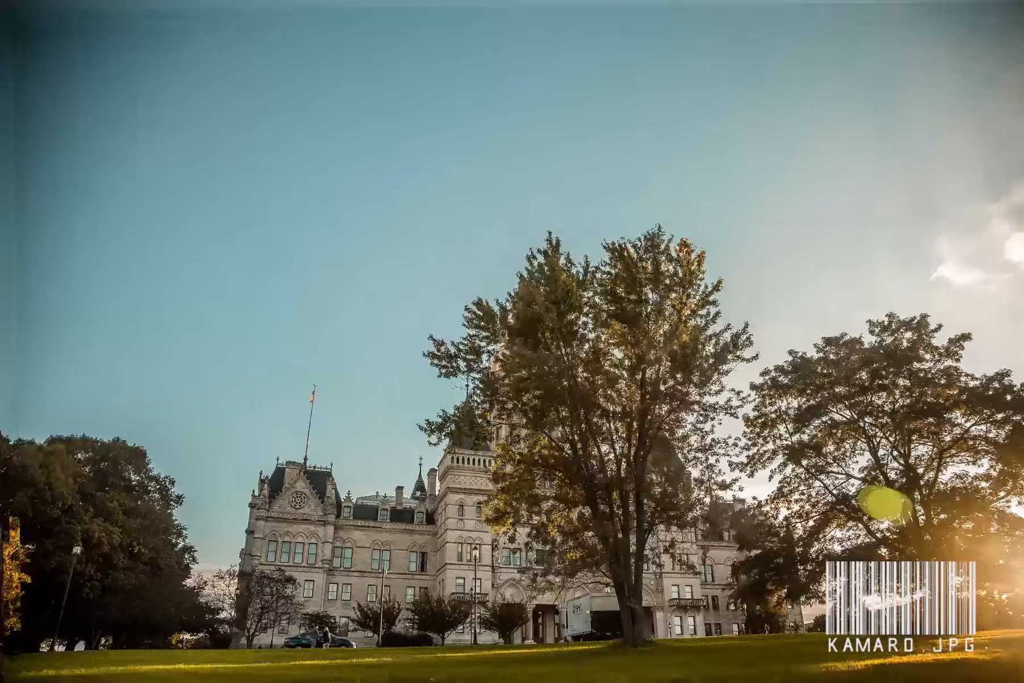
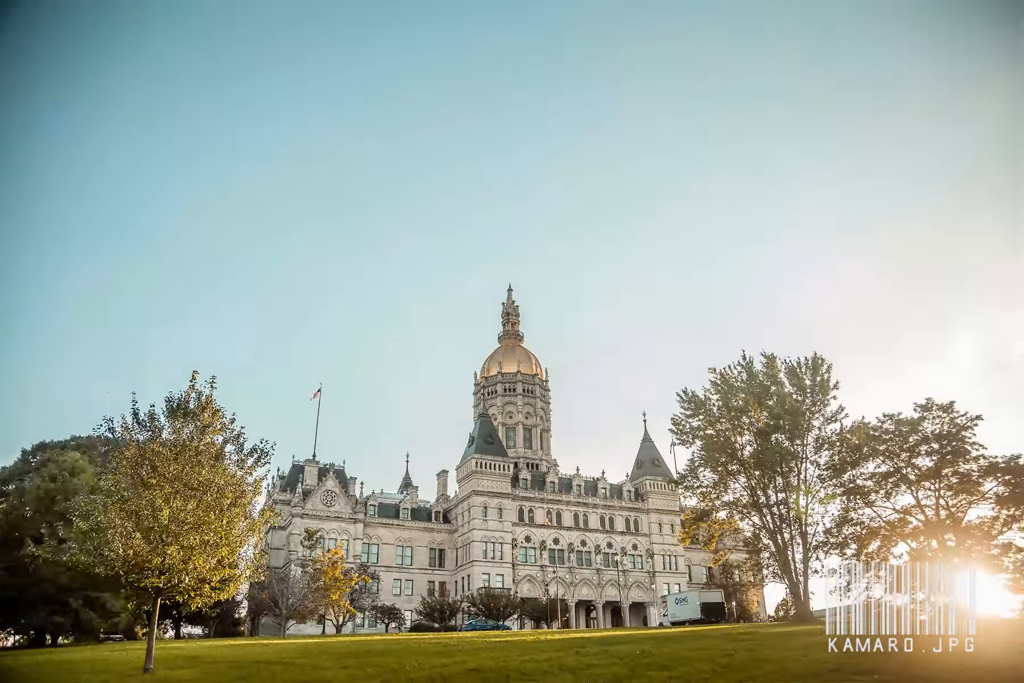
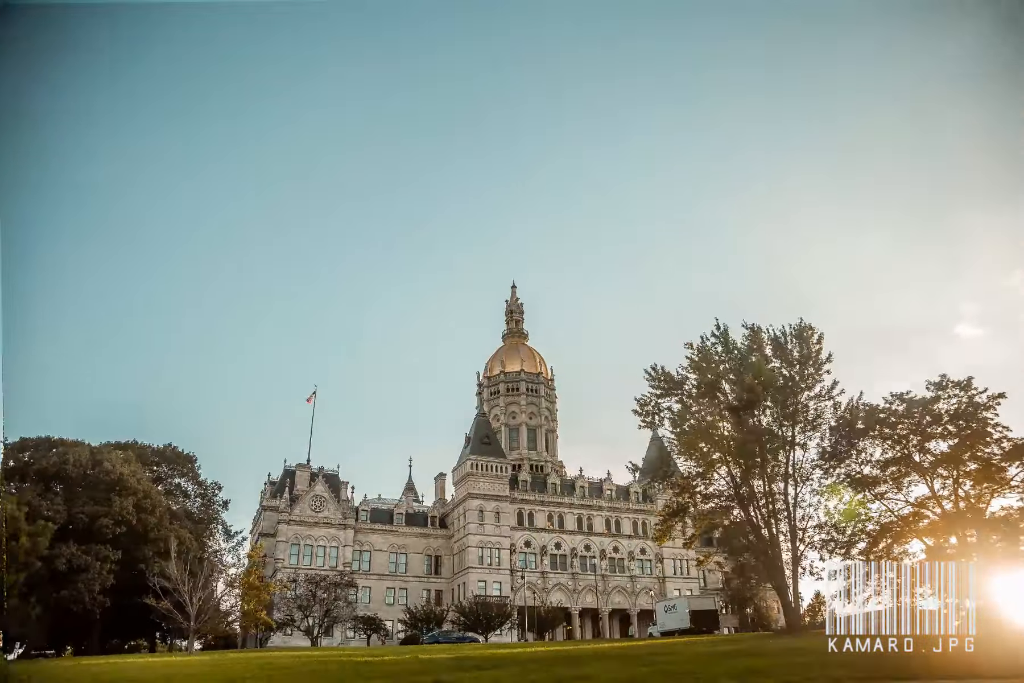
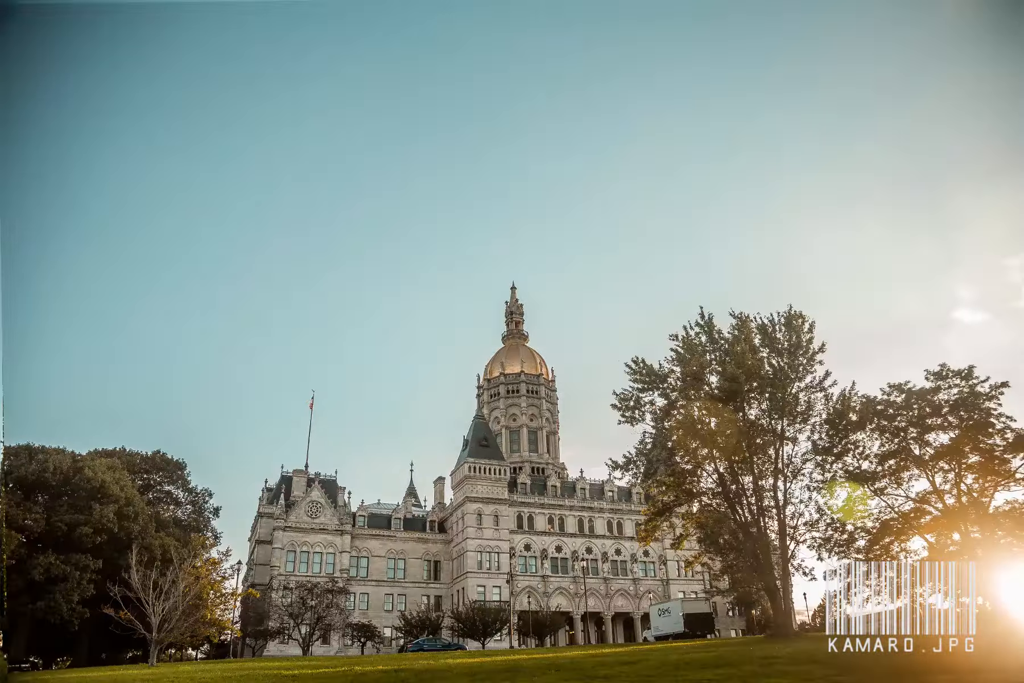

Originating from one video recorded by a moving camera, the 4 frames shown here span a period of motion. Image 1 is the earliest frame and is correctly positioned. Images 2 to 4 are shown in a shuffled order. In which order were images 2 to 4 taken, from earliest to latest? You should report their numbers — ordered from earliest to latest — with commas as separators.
3, 2, 4
